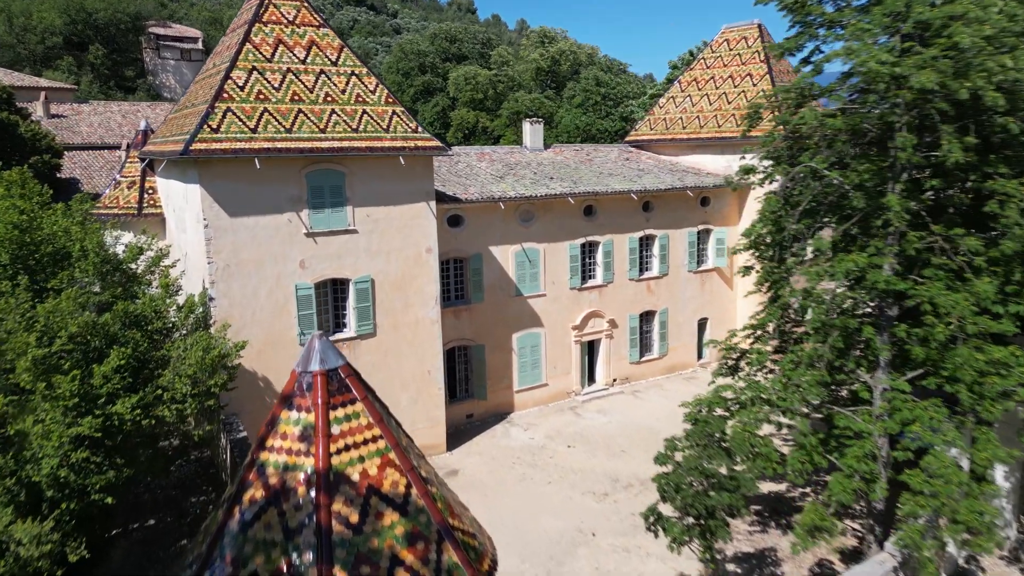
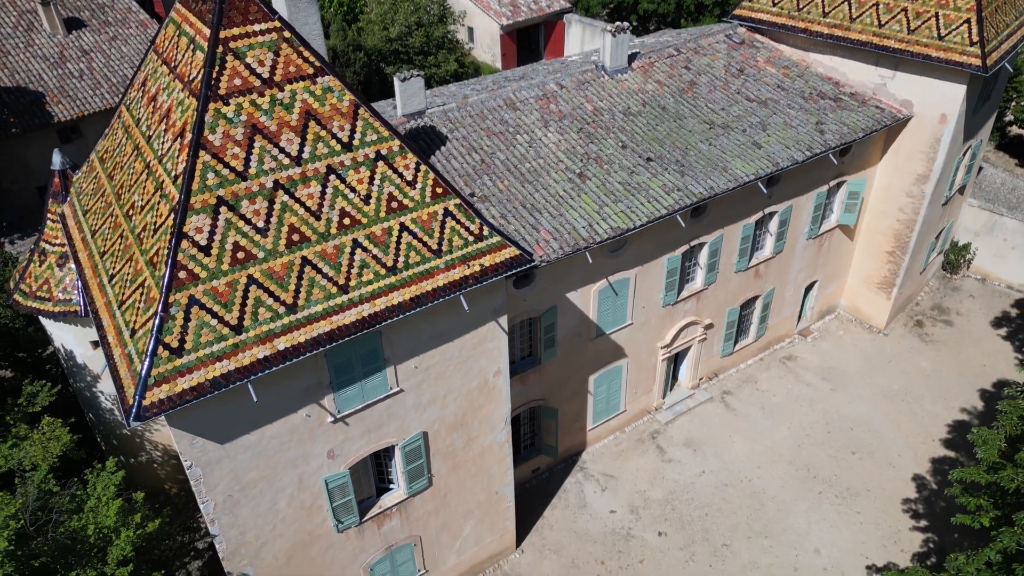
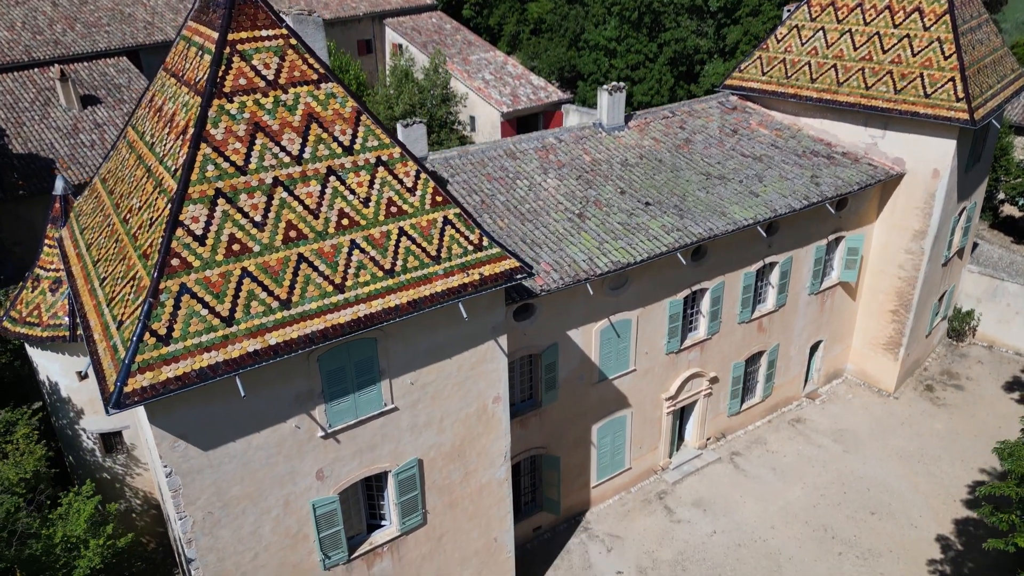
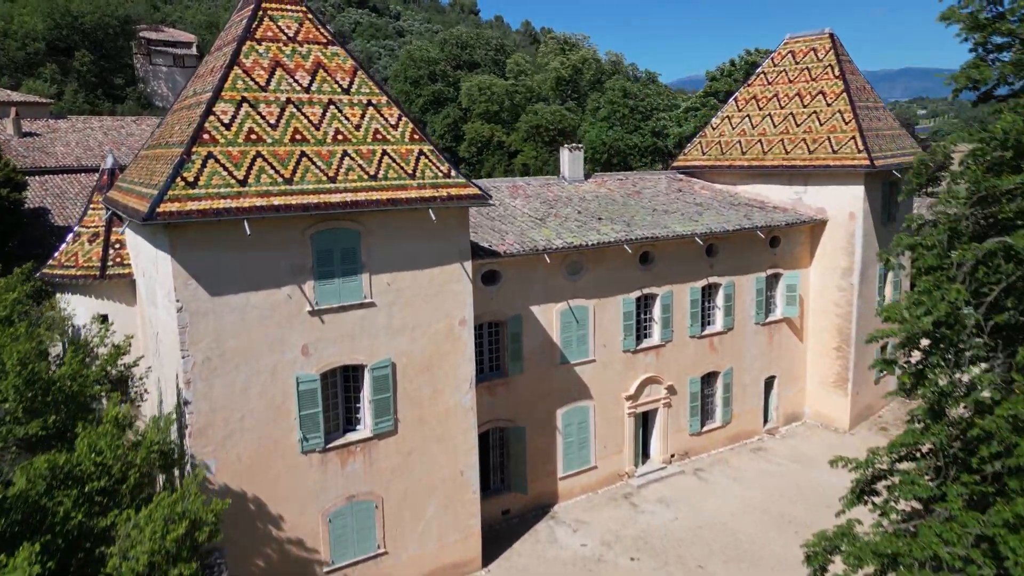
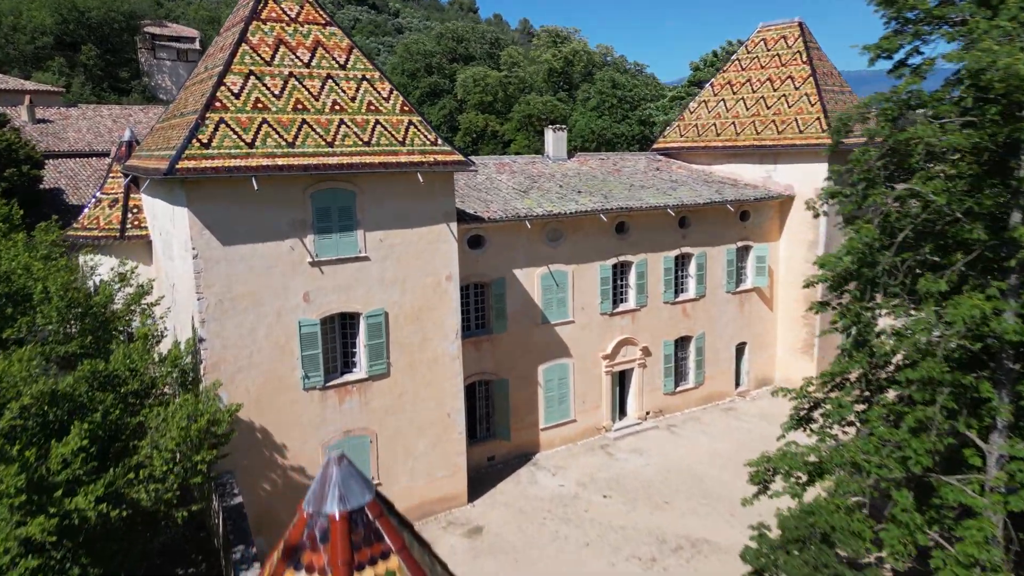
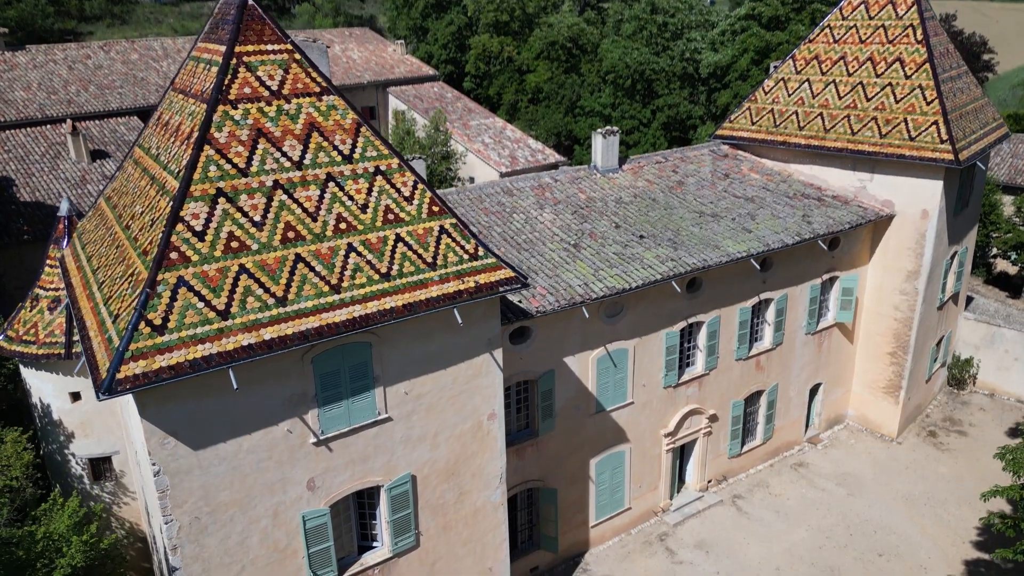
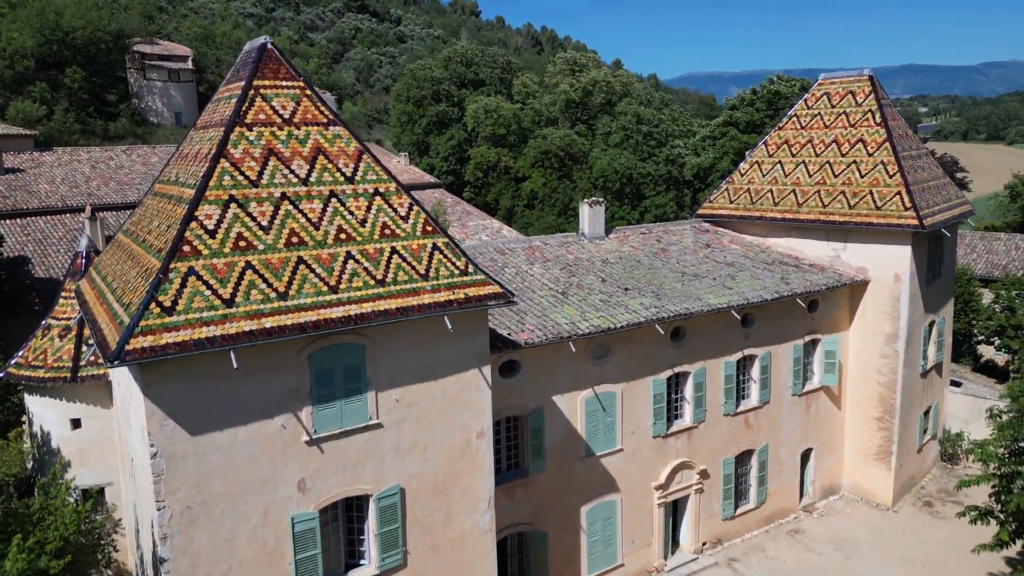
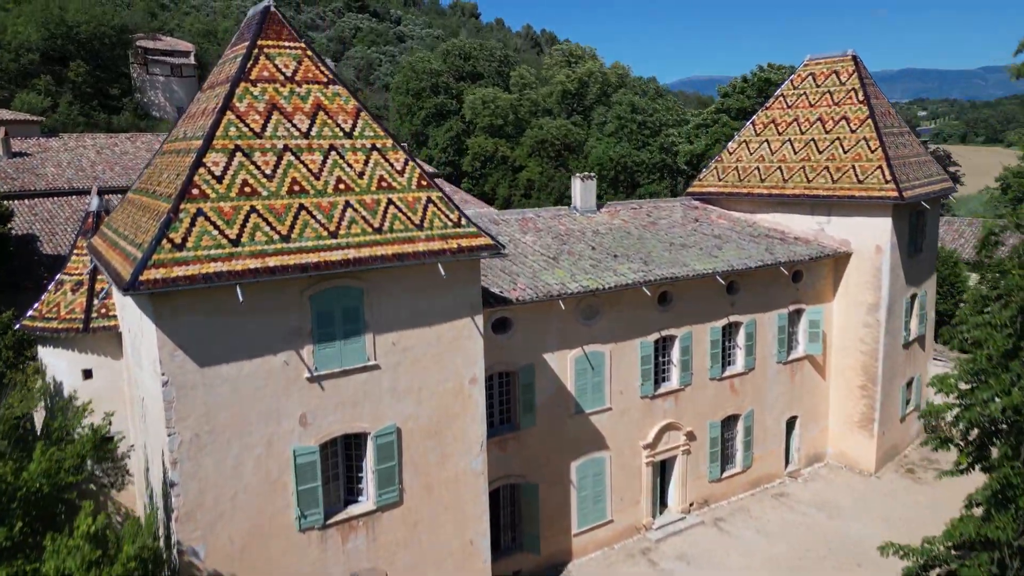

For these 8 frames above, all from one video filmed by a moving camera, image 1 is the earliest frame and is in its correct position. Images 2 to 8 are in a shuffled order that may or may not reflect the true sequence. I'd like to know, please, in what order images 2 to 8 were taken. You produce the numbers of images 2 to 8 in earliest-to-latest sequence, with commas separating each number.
5, 4, 8, 7, 6, 3, 2
